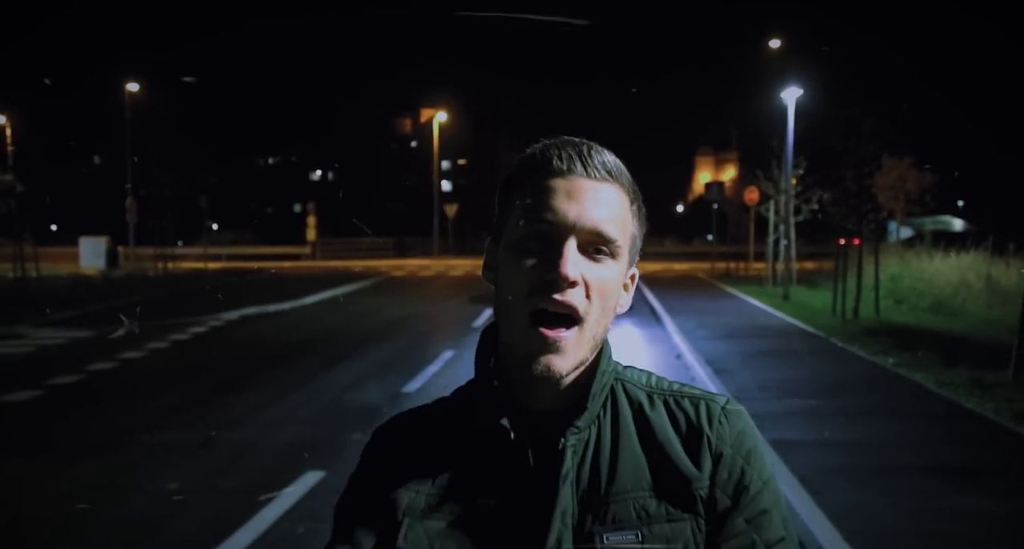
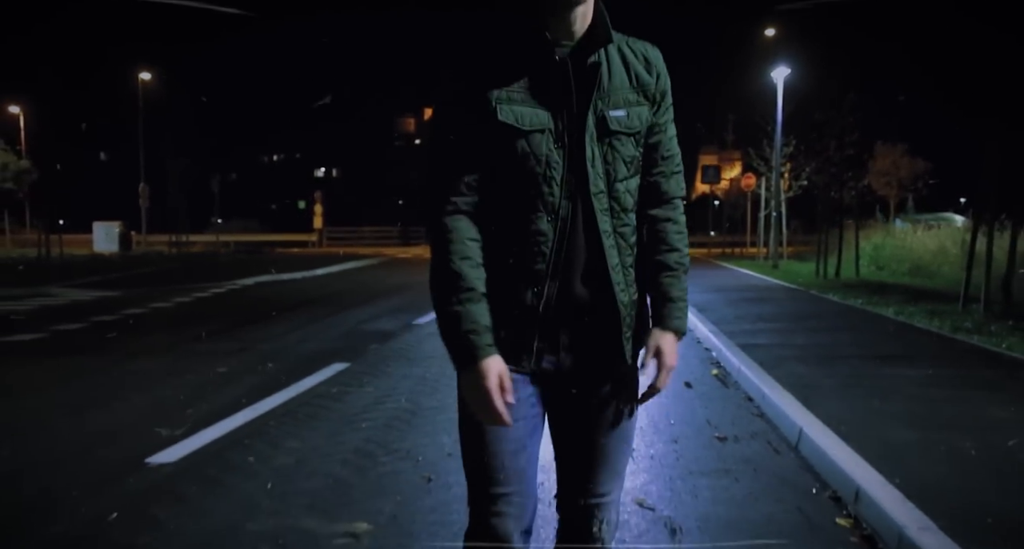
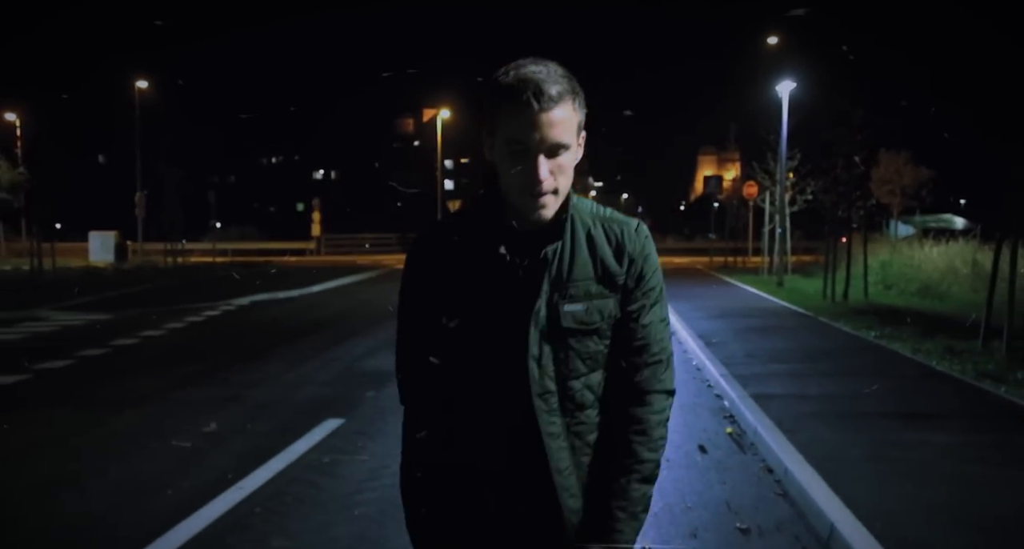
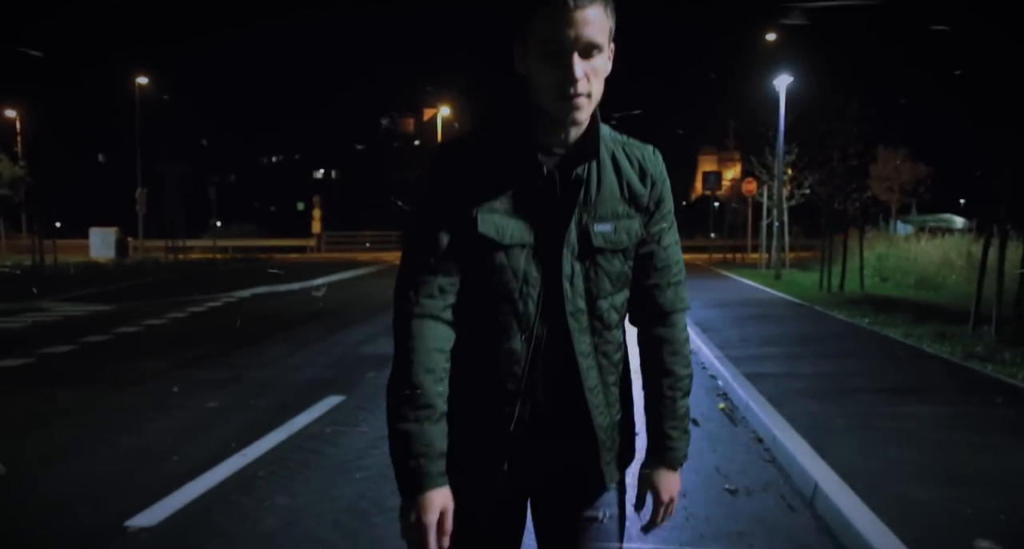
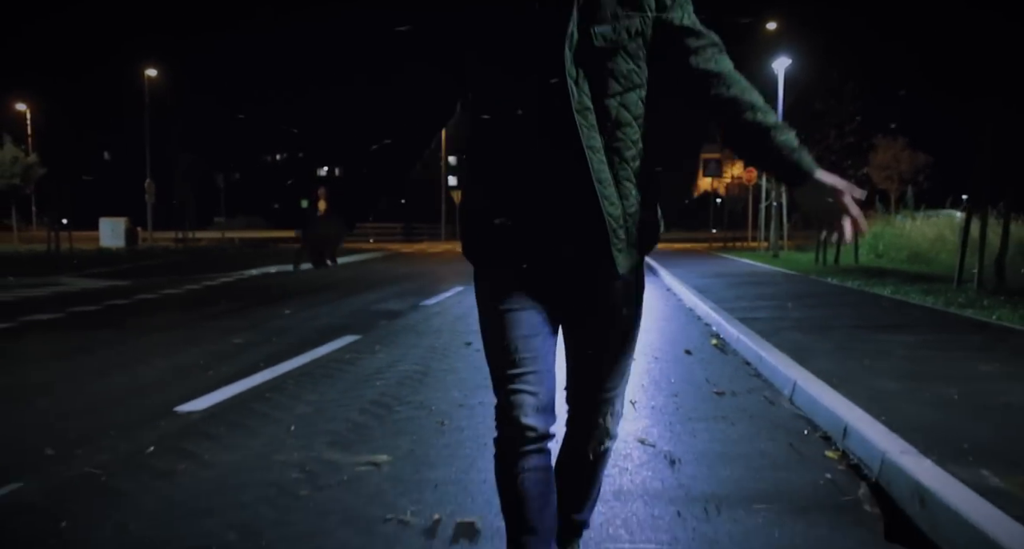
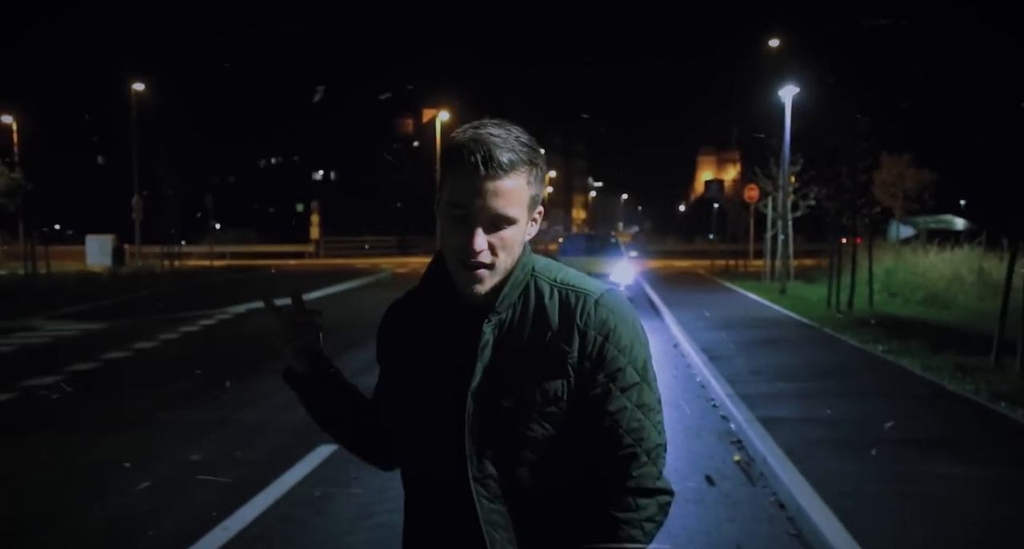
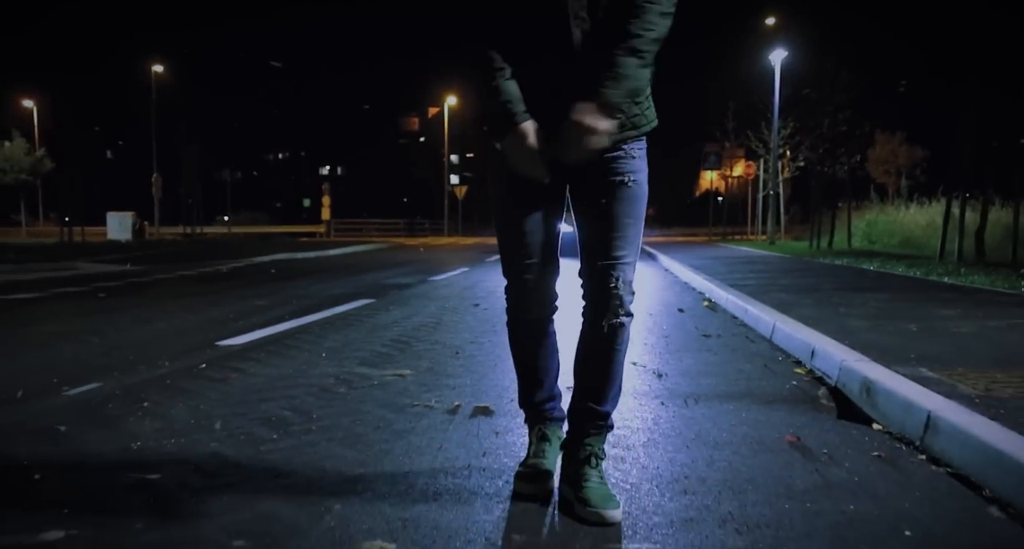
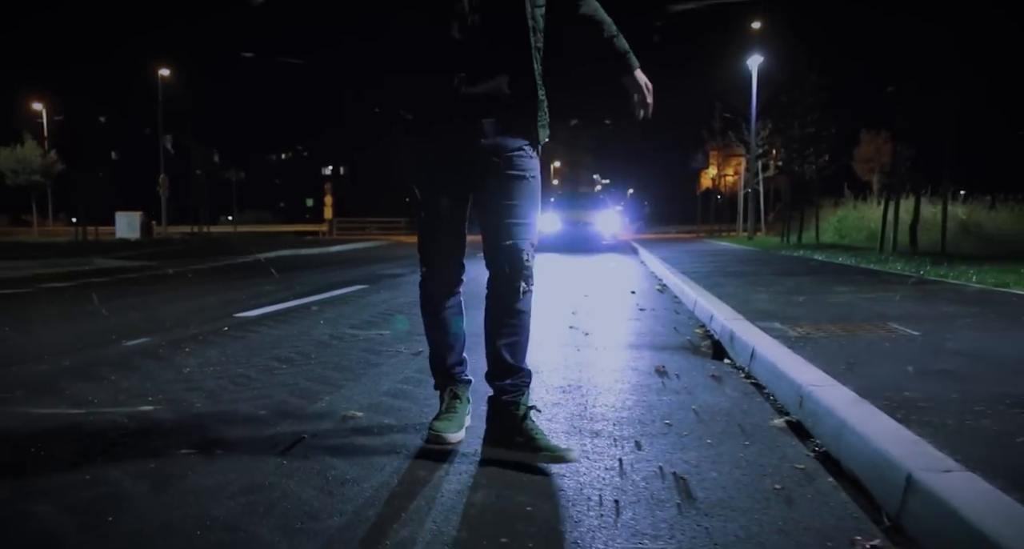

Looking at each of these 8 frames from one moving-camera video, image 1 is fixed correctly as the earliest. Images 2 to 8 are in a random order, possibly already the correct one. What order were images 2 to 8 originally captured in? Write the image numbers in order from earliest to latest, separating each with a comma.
6, 3, 4, 2, 5, 7, 8
